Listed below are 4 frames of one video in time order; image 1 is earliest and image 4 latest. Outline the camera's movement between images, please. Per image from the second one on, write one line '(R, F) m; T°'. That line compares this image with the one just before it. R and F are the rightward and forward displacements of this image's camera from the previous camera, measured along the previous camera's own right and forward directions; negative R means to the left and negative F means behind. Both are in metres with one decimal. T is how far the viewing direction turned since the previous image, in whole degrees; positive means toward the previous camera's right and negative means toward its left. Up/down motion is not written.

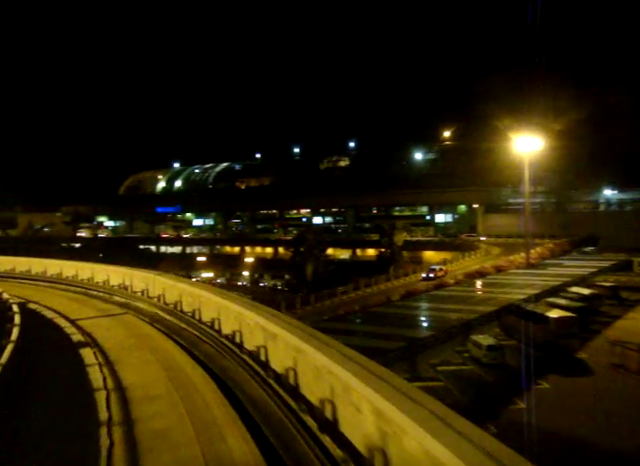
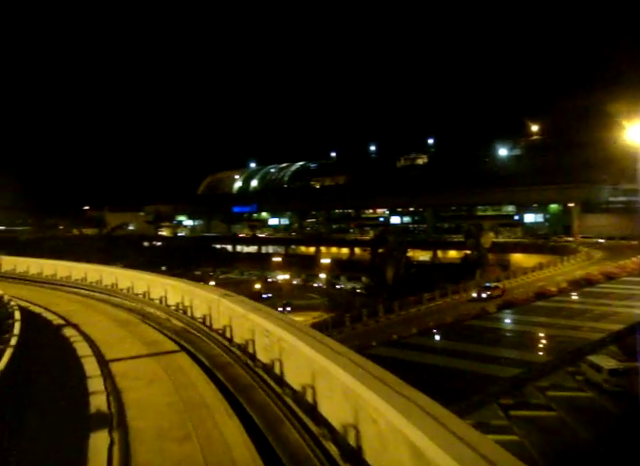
(-0.5, +1.8) m; -9°
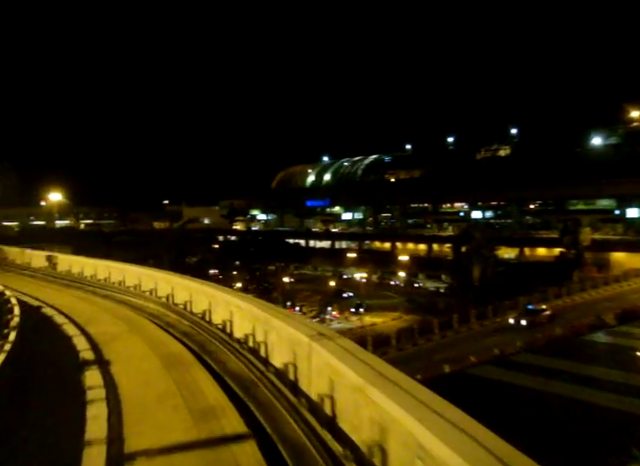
(-0.5, +1.7) m; -9°
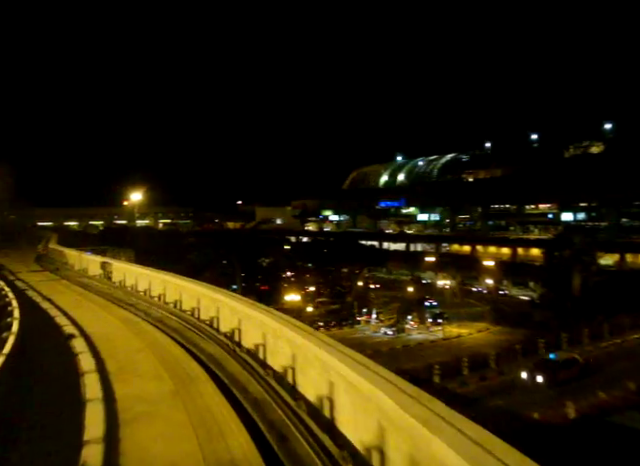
(-0.5, +1.6) m; -9°
